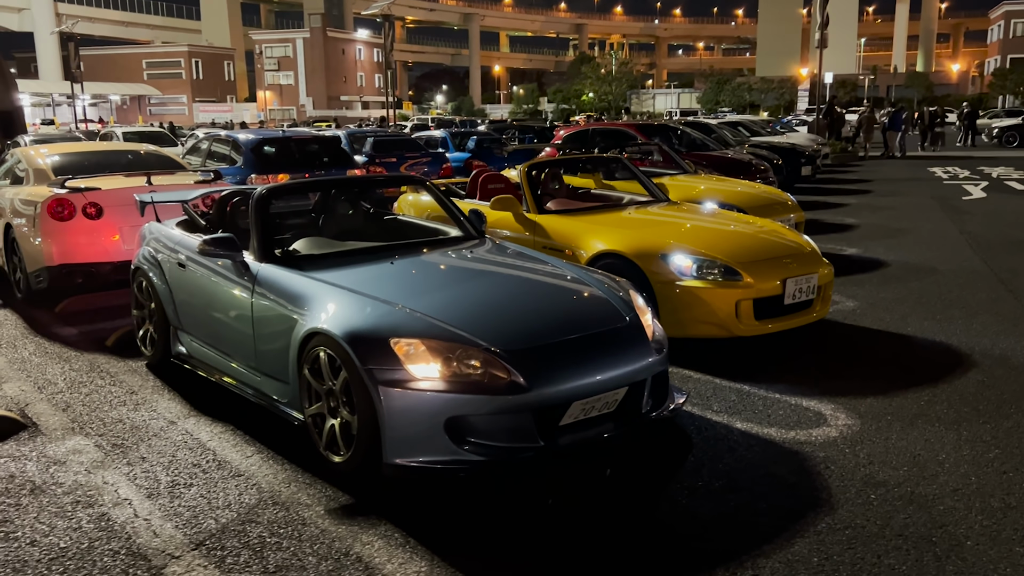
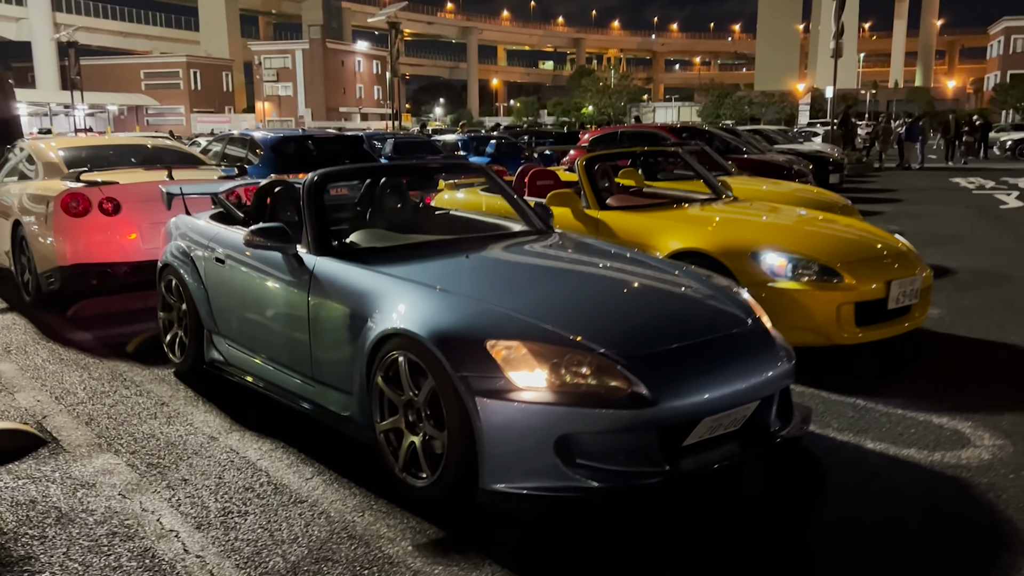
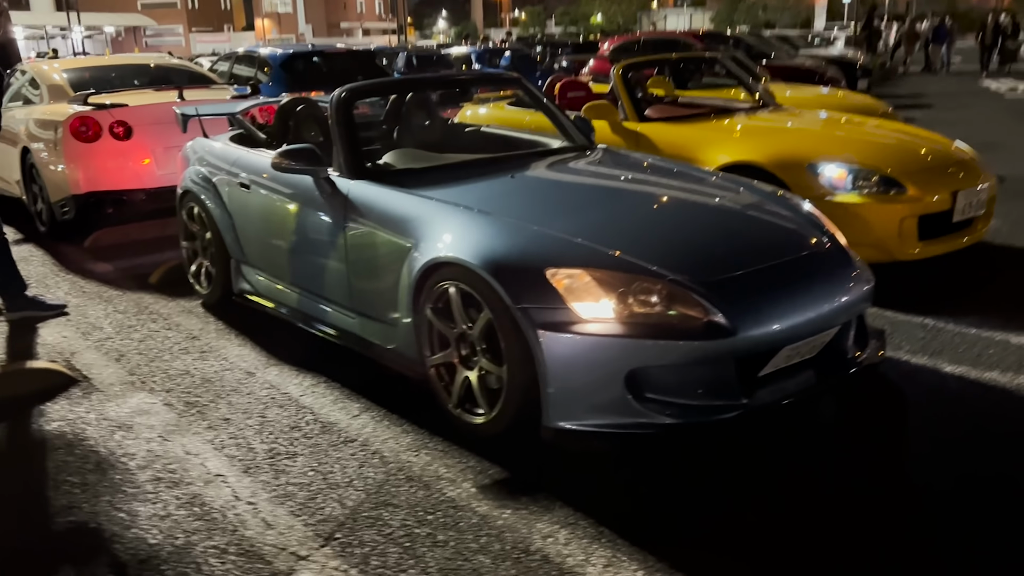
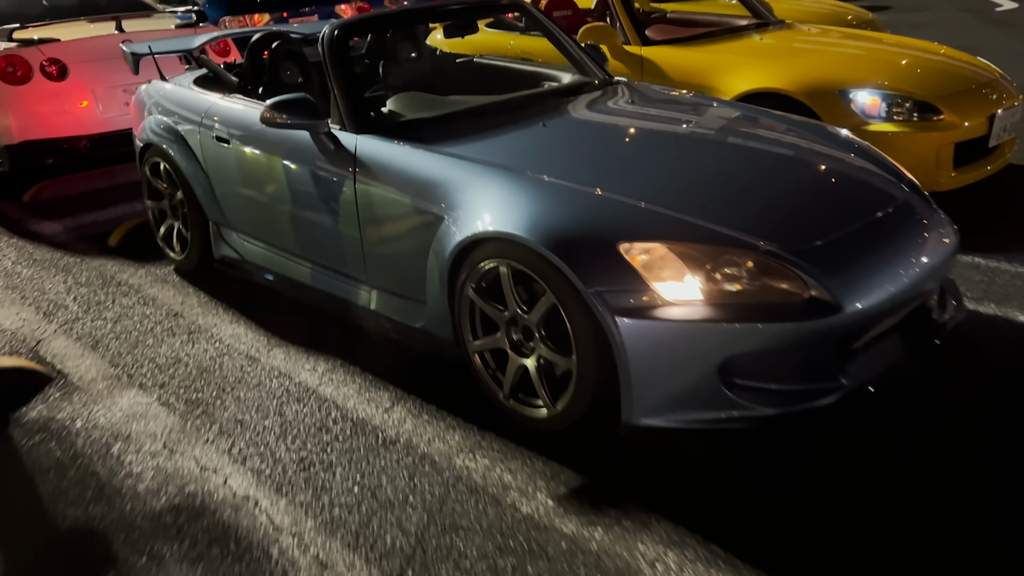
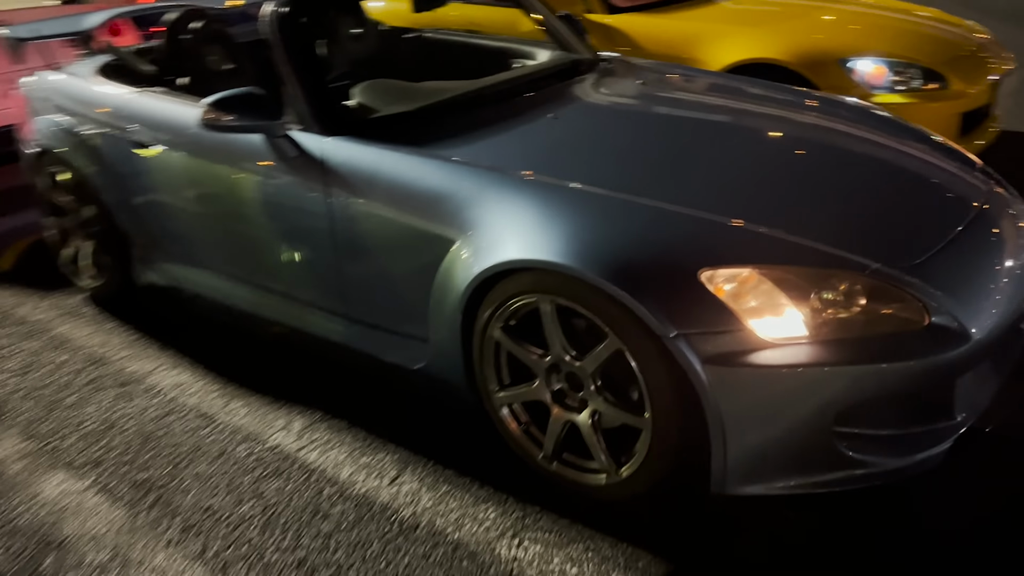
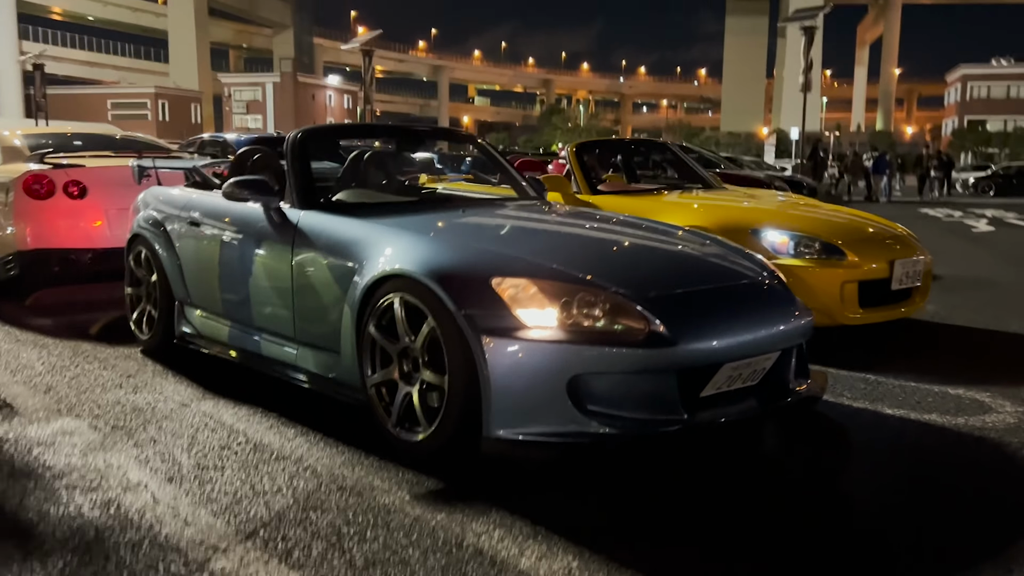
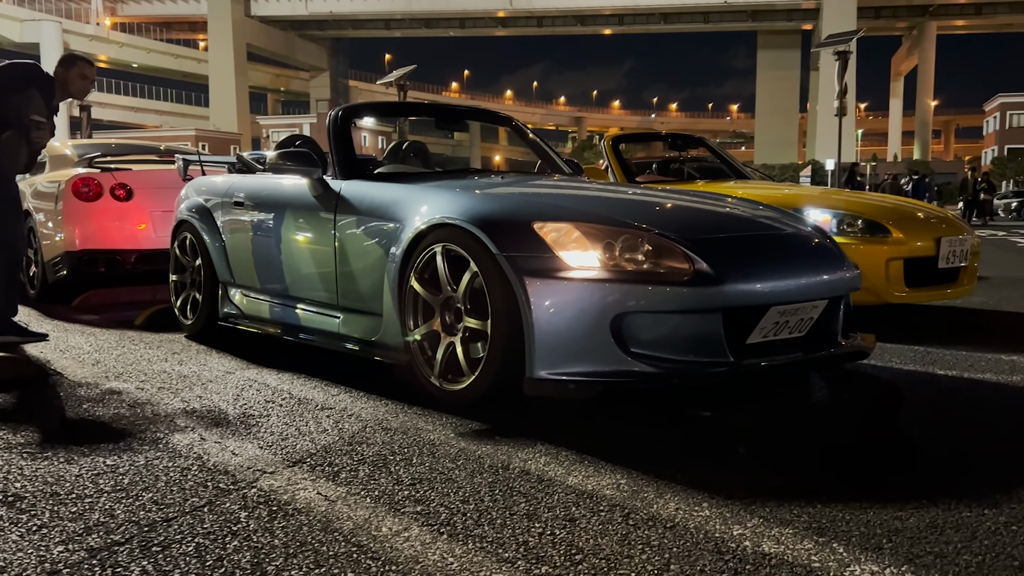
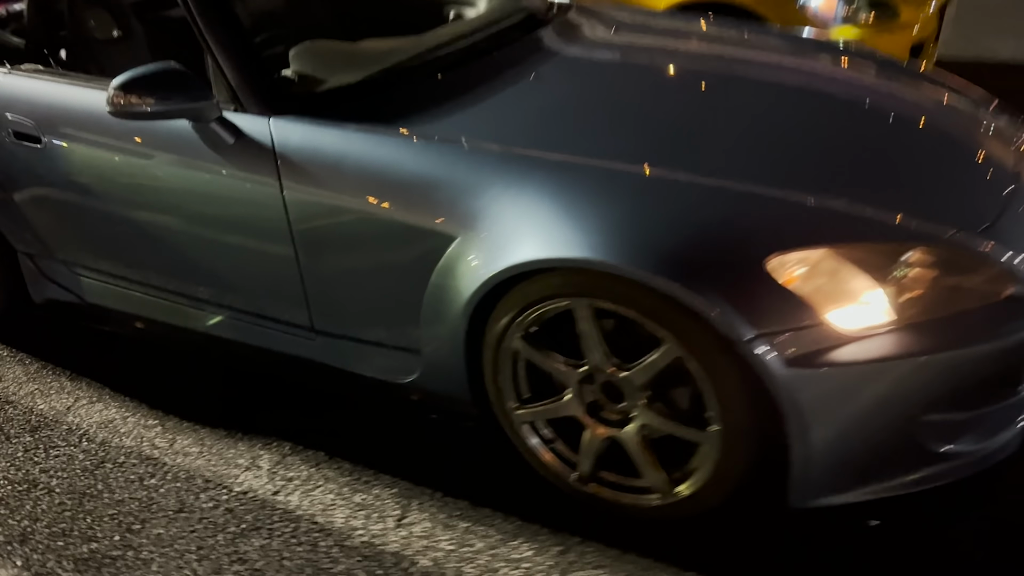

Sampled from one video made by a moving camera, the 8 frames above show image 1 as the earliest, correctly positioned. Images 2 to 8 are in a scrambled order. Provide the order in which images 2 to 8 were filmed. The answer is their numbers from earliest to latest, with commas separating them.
2, 6, 7, 3, 4, 5, 8
